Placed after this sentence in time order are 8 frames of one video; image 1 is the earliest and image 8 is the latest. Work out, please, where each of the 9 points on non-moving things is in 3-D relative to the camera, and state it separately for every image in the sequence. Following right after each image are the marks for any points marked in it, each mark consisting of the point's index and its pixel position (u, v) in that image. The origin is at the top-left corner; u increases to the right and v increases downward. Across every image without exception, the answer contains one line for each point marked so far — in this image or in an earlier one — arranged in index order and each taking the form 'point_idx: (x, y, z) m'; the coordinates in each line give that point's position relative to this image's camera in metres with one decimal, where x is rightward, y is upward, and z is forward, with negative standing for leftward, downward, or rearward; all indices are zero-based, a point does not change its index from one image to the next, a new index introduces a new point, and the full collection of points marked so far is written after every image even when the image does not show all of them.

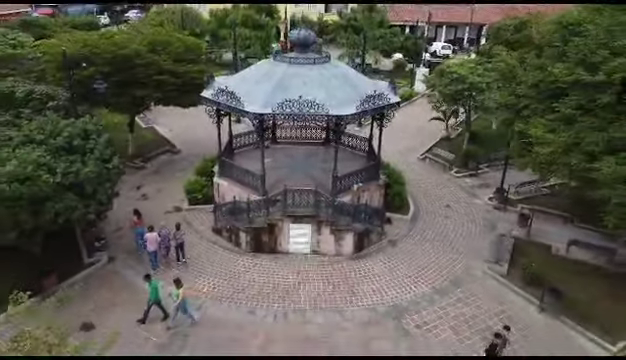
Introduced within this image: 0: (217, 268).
0: (-4.0, -3.6, +19.2) m
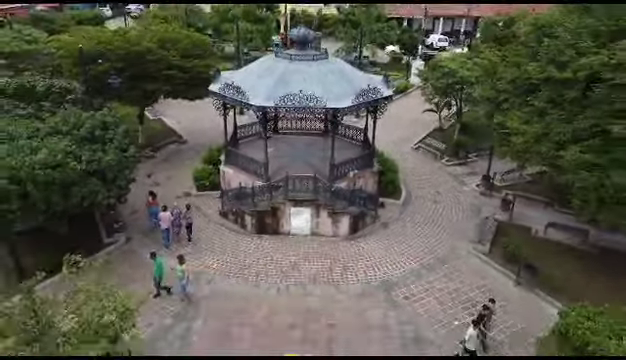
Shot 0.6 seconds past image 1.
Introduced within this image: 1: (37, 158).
0: (-4.0, -3.1, +21.1) m
1: (-10.0, +0.8, +17.3) m
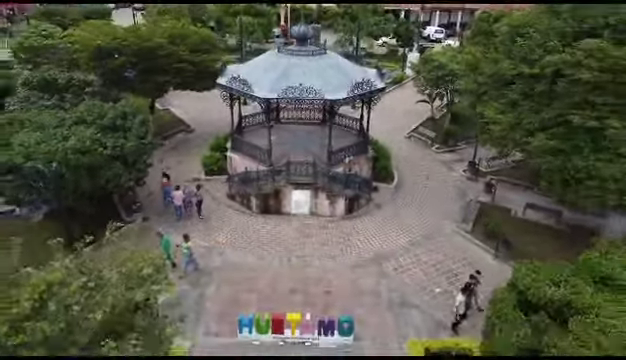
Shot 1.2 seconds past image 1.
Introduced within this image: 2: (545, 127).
0: (-4.0, -2.3, +23.4) m
1: (-10.1, +1.5, +19.5) m
2: (+8.9, +2.0, +17.9) m
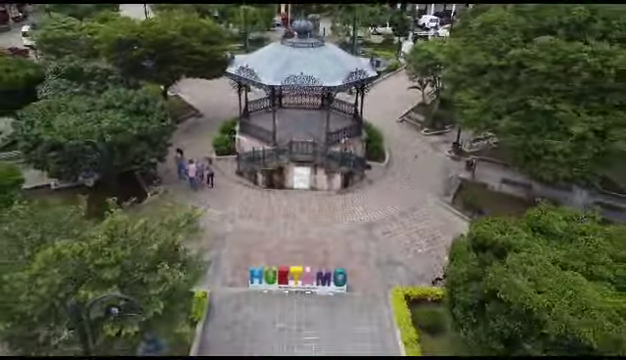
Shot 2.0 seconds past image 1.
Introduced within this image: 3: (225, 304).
0: (-4.1, -1.1, +26.7) m
1: (-10.1, +2.6, +22.7) m
2: (+8.8, +3.2, +21.1) m
3: (-3.7, -5.2, +19.6) m
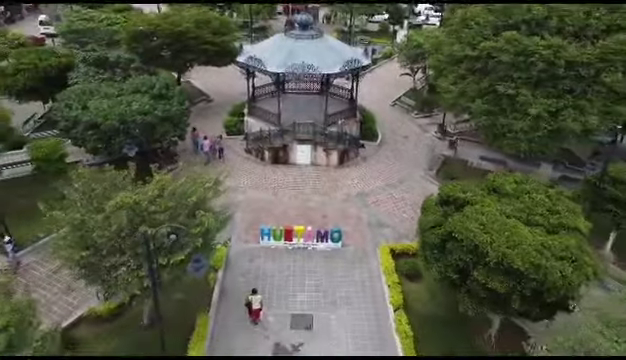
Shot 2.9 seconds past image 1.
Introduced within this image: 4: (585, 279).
0: (-4.0, +0.5, +30.5) m
1: (-10.1, +4.0, +26.4) m
2: (+8.9, +4.5, +24.8) m
3: (-3.7, -3.9, +23.6) m
4: (+9.1, -3.3, +15.5) m
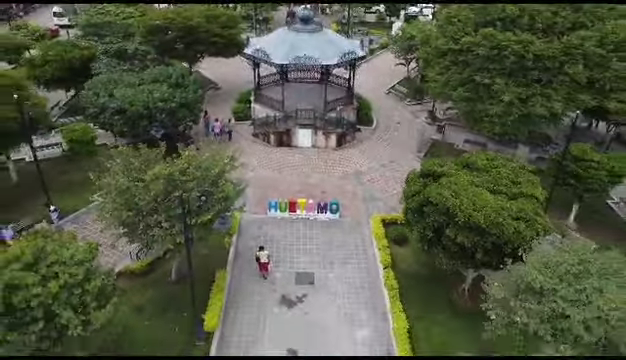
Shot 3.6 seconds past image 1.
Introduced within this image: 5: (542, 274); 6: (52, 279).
0: (-4.0, +1.9, +34.0) m
1: (-10.0, +5.3, +29.8) m
2: (+8.9, +5.8, +28.2) m
3: (-3.6, -2.6, +27.1) m
4: (+9.1, -2.2, +19.1) m
5: (+7.8, -3.2, +15.9) m
6: (-7.9, -3.0, +14.2) m
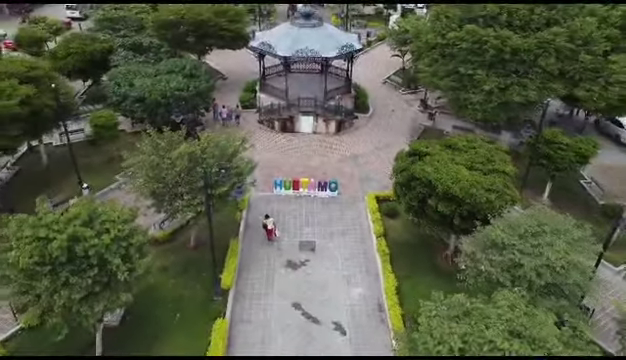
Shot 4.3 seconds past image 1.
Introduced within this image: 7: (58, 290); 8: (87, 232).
0: (-3.9, +3.3, +37.2) m
1: (-9.9, +6.6, +32.9) m
2: (+9.0, +7.1, +31.3) m
3: (-3.5, -1.4, +30.4) m
4: (+9.2, -1.1, +22.4) m
5: (+7.8, -2.1, +19.2) m
6: (-7.8, -2.0, +17.5) m
7: (-9.3, -4.0, +17.0) m
8: (-8.3, -1.9, +17.2) m
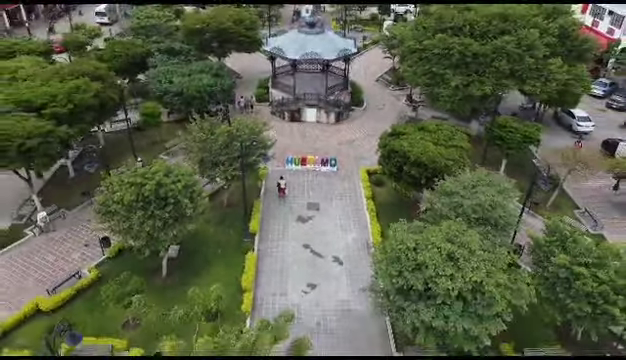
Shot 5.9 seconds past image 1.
0: (-3.6, +5.2, +45.3) m
1: (-9.6, +8.5, +41.0) m
2: (+9.3, +9.0, +39.4) m
3: (-3.2, +0.5, +38.5) m
4: (+9.5, +0.7, +30.5) m
5: (+8.2, -0.3, +27.3) m
6: (-7.5, -0.1, +25.7) m
7: (-8.9, -2.1, +25.1) m
8: (-8.0, 0.0, +25.3) m
